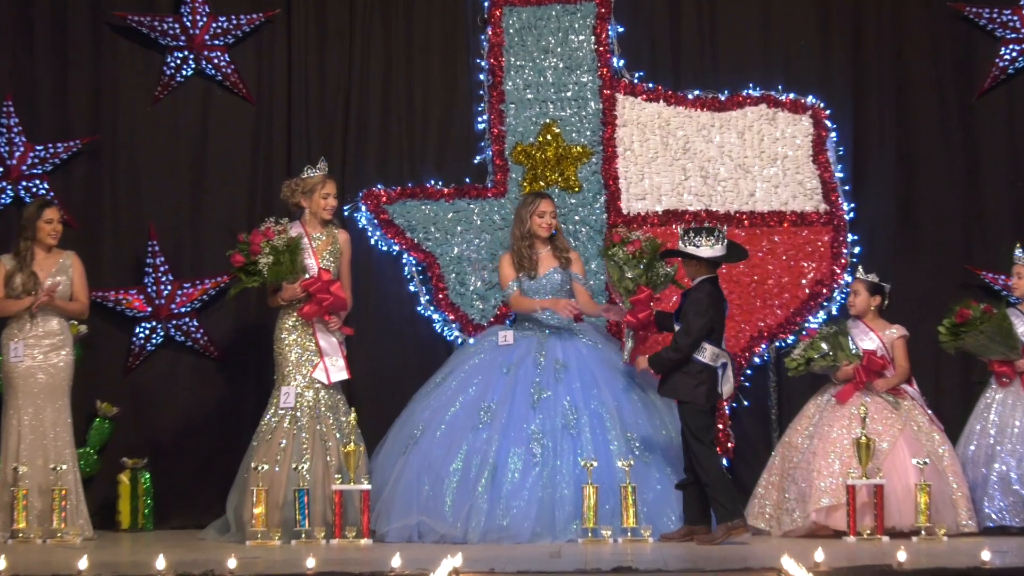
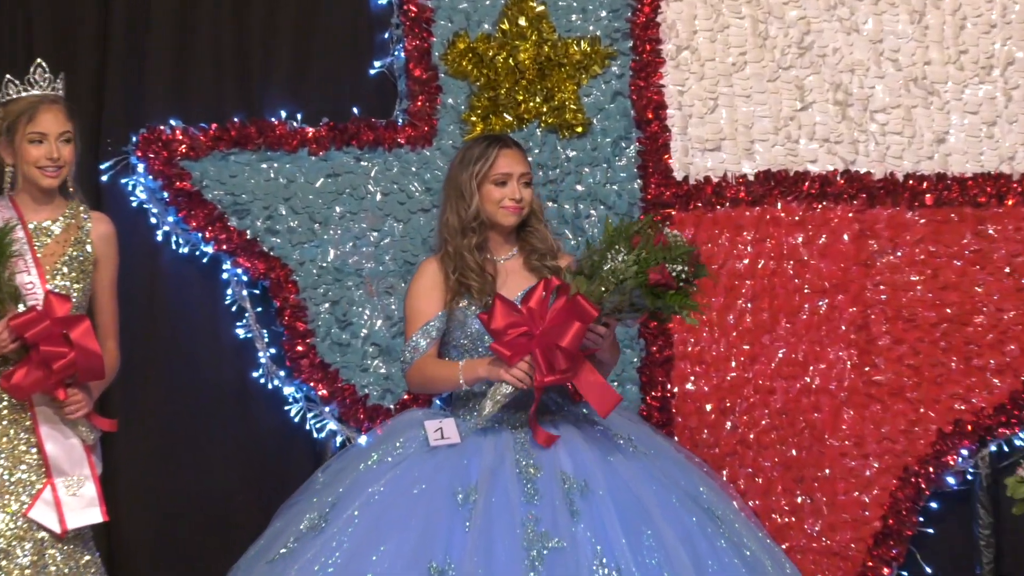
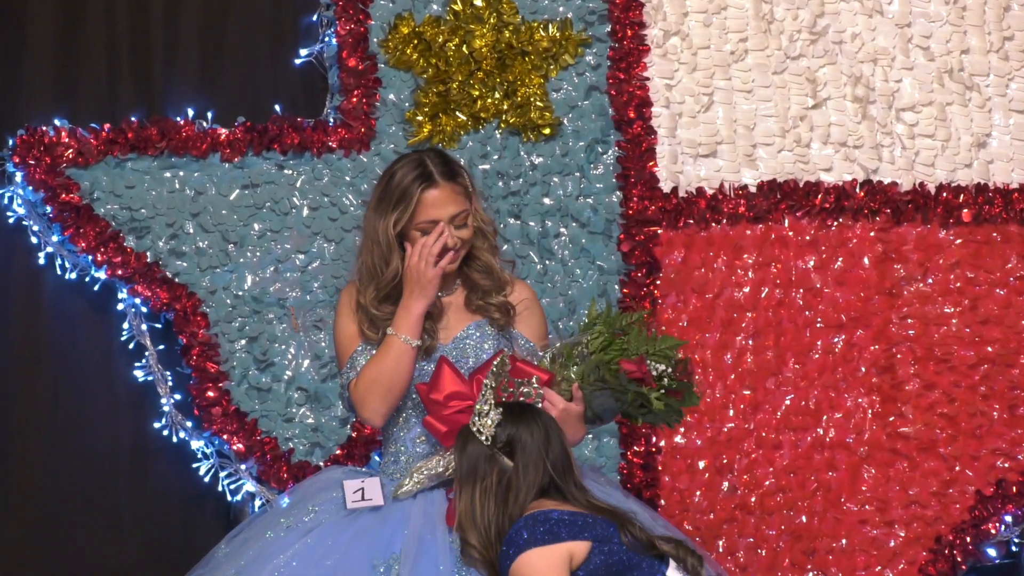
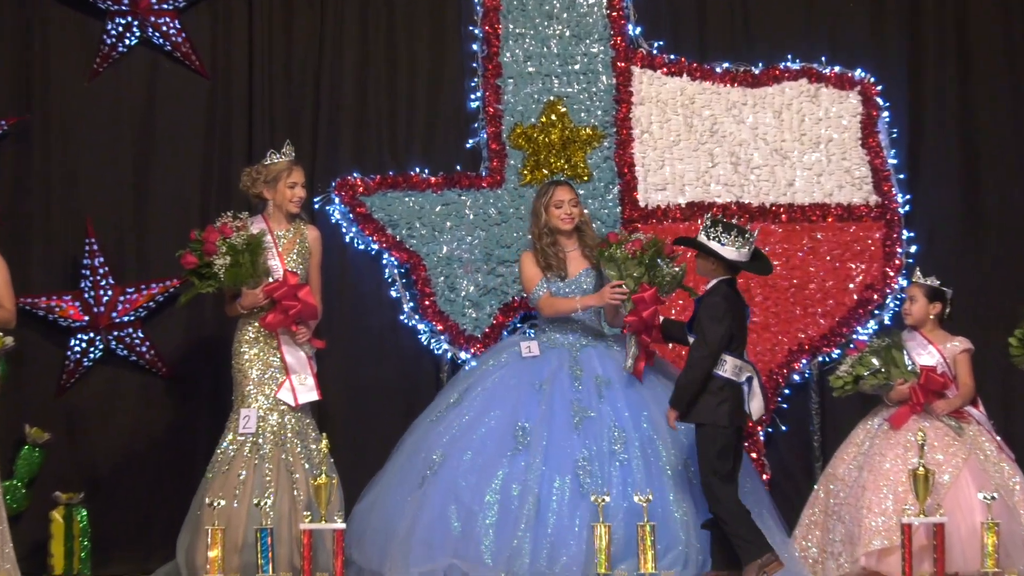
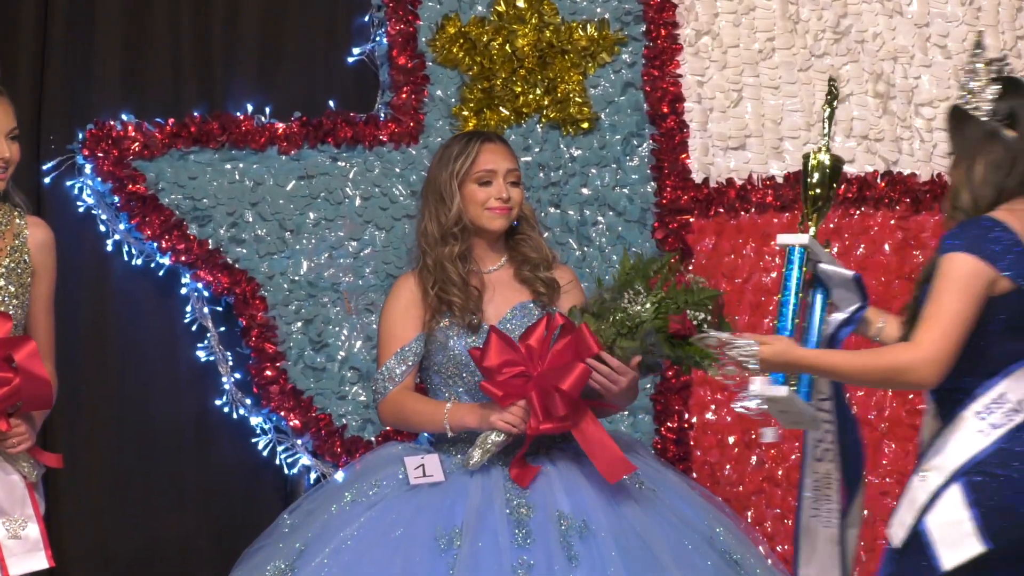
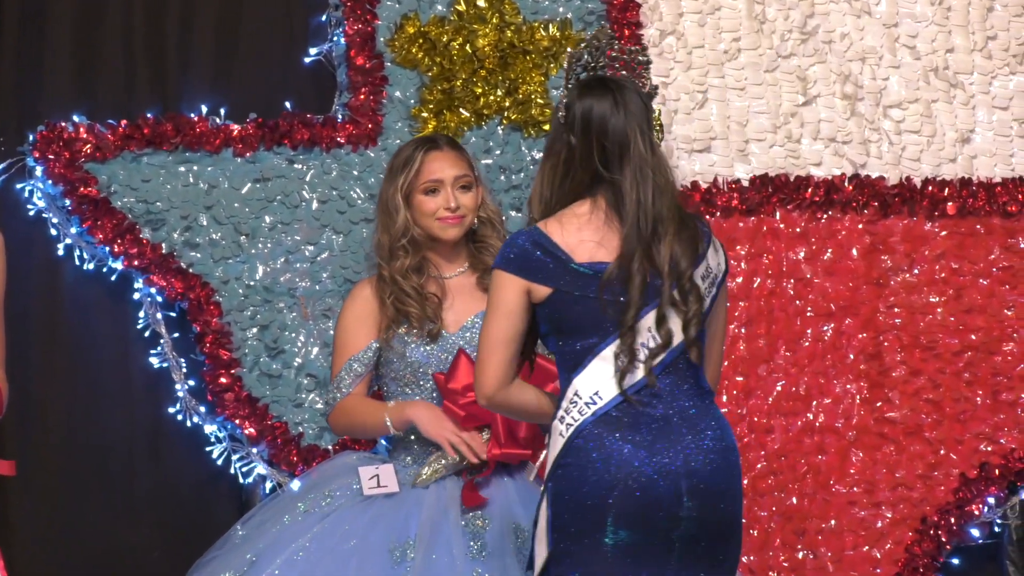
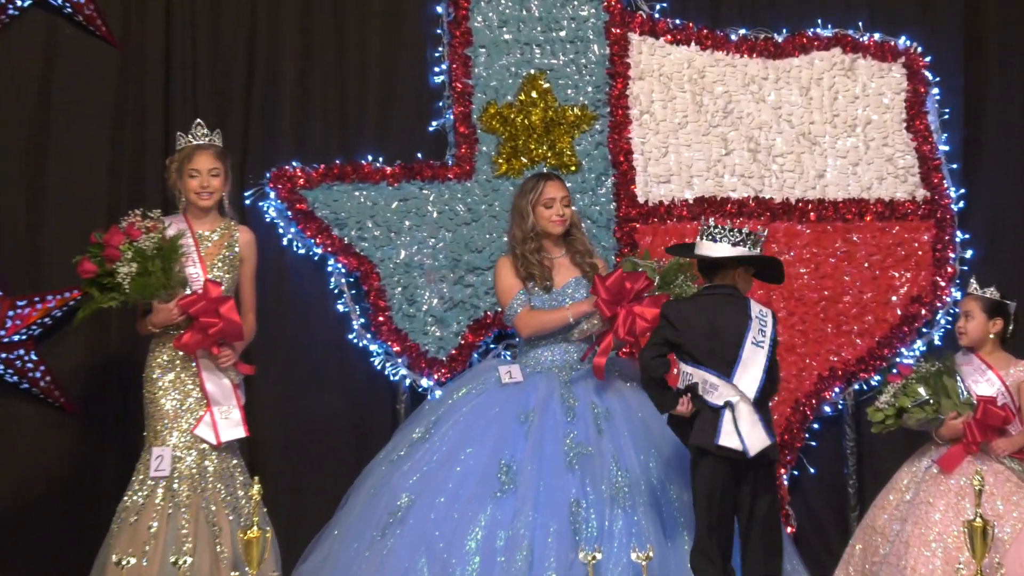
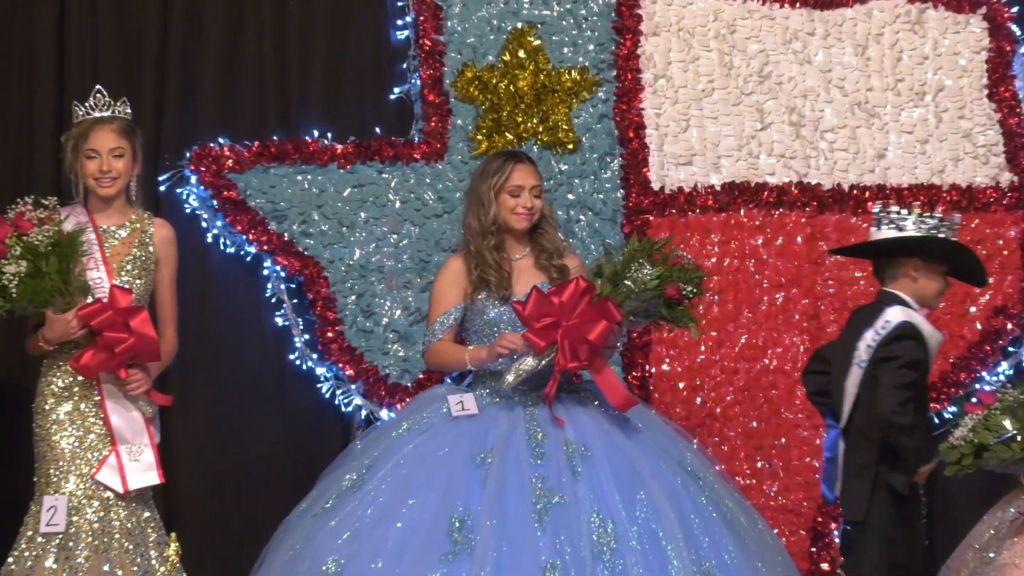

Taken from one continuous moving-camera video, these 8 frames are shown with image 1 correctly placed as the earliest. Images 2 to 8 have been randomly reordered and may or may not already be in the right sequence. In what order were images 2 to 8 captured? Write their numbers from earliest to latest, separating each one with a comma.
4, 7, 8, 2, 5, 6, 3
